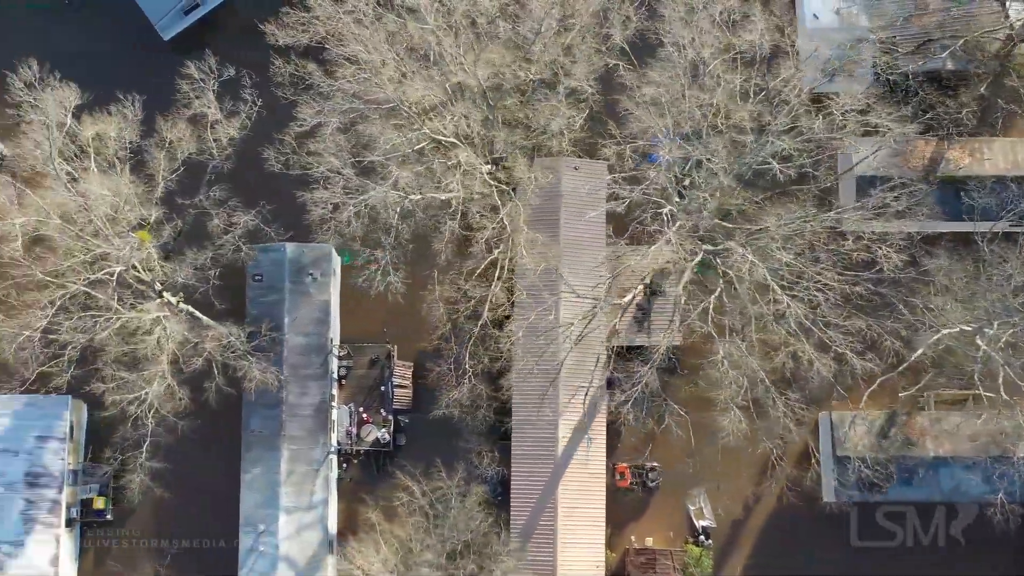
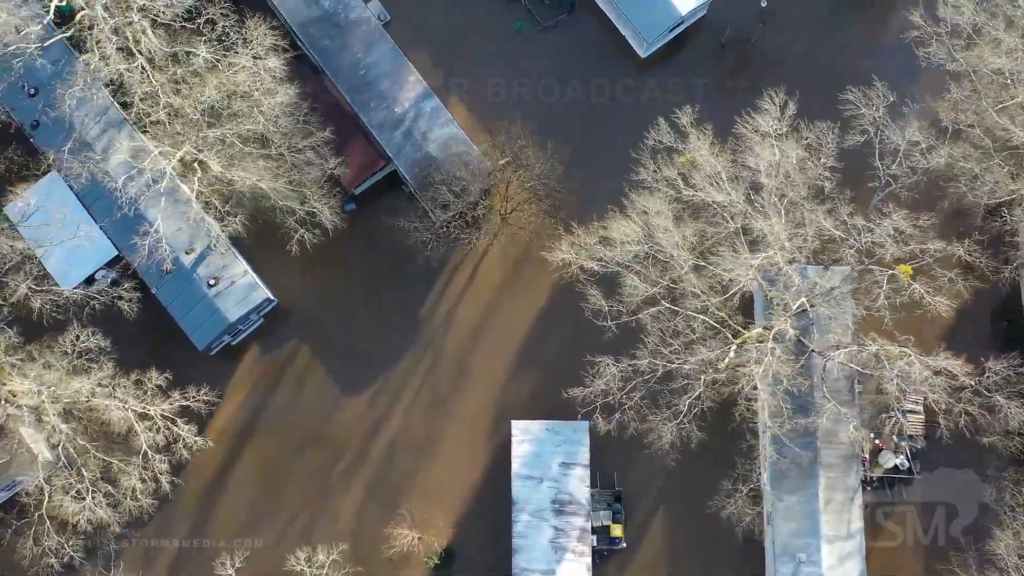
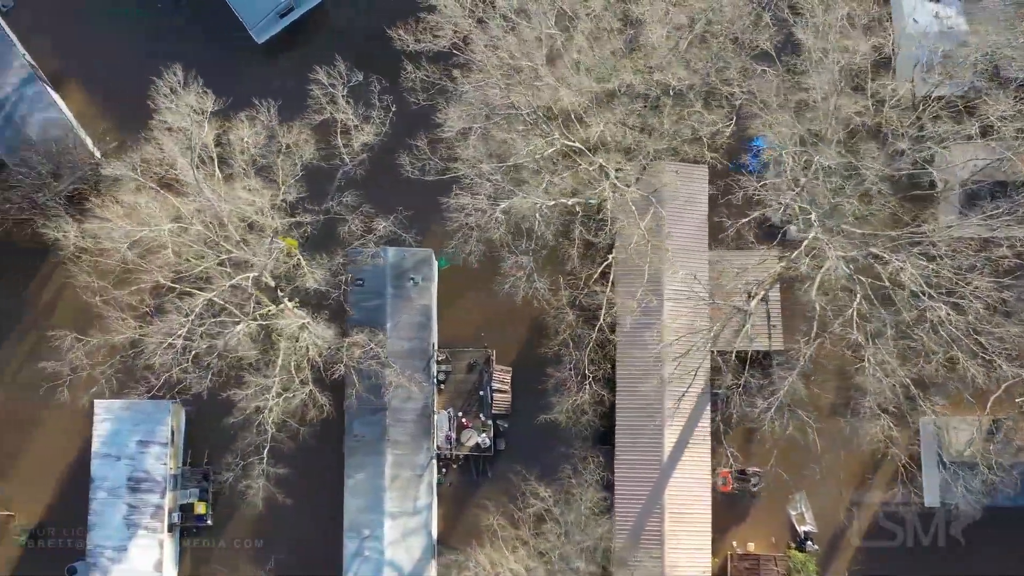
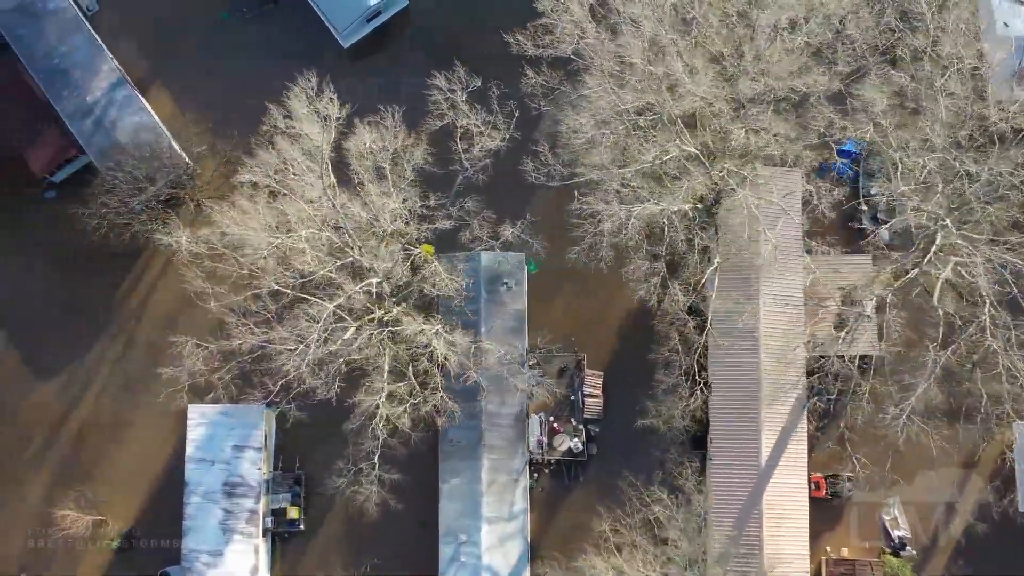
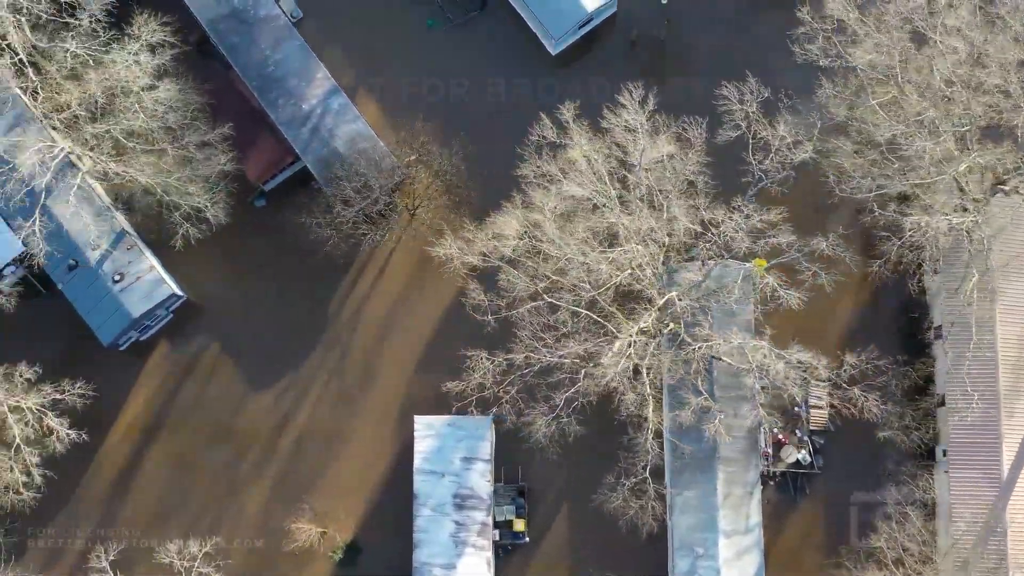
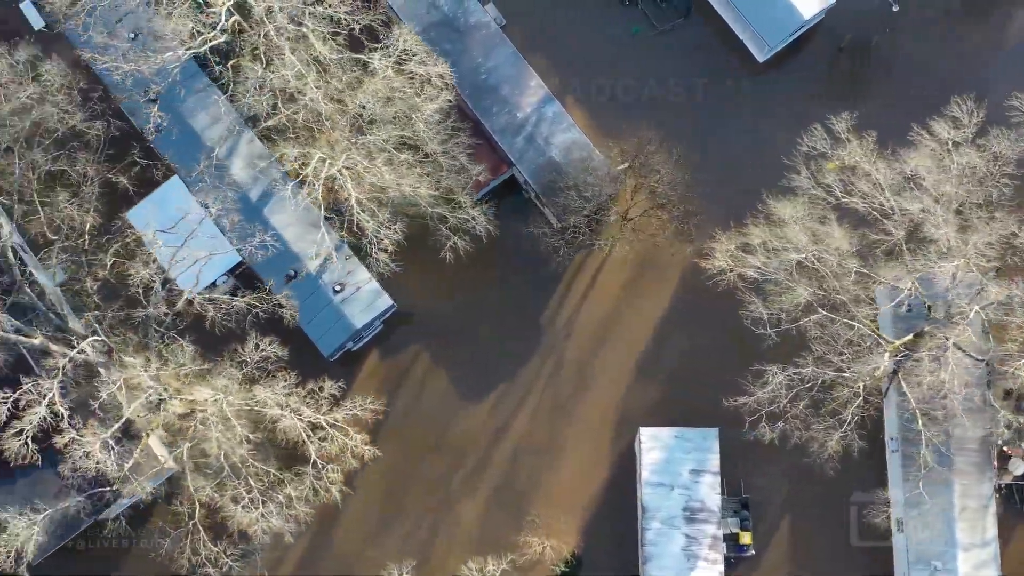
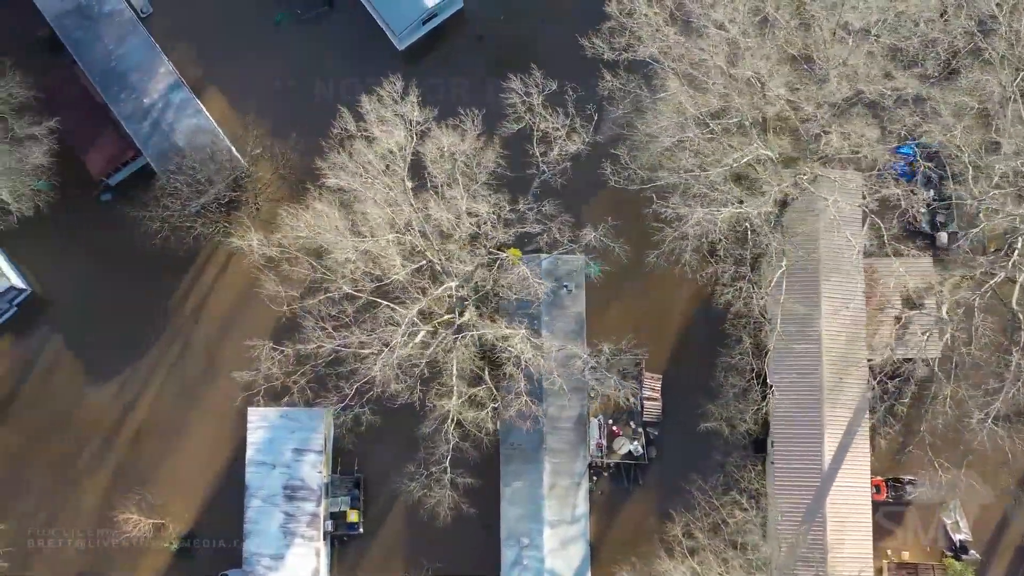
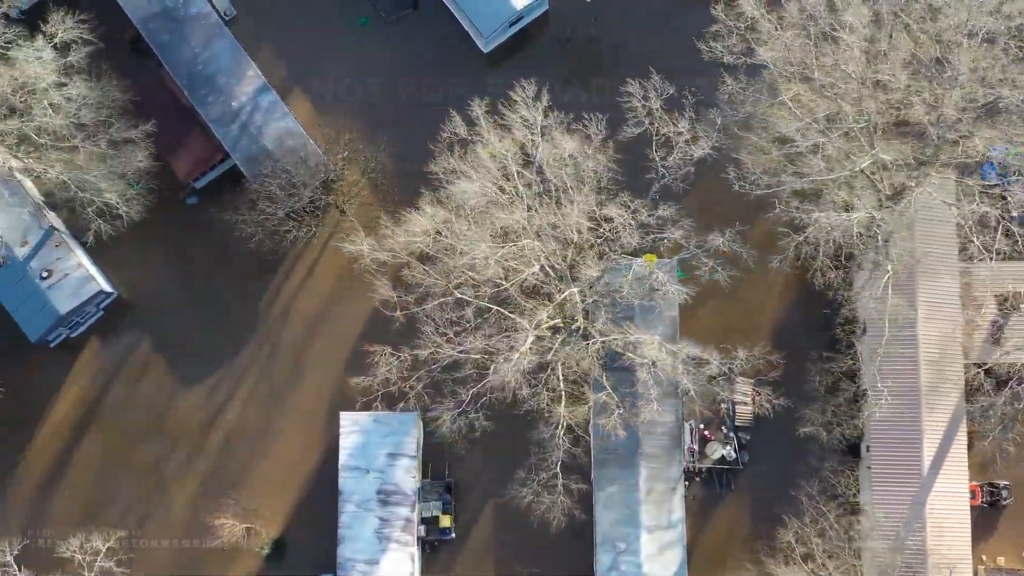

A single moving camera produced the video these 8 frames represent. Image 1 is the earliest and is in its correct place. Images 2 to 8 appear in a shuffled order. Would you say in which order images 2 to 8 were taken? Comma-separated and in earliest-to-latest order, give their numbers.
3, 4, 7, 8, 5, 2, 6
